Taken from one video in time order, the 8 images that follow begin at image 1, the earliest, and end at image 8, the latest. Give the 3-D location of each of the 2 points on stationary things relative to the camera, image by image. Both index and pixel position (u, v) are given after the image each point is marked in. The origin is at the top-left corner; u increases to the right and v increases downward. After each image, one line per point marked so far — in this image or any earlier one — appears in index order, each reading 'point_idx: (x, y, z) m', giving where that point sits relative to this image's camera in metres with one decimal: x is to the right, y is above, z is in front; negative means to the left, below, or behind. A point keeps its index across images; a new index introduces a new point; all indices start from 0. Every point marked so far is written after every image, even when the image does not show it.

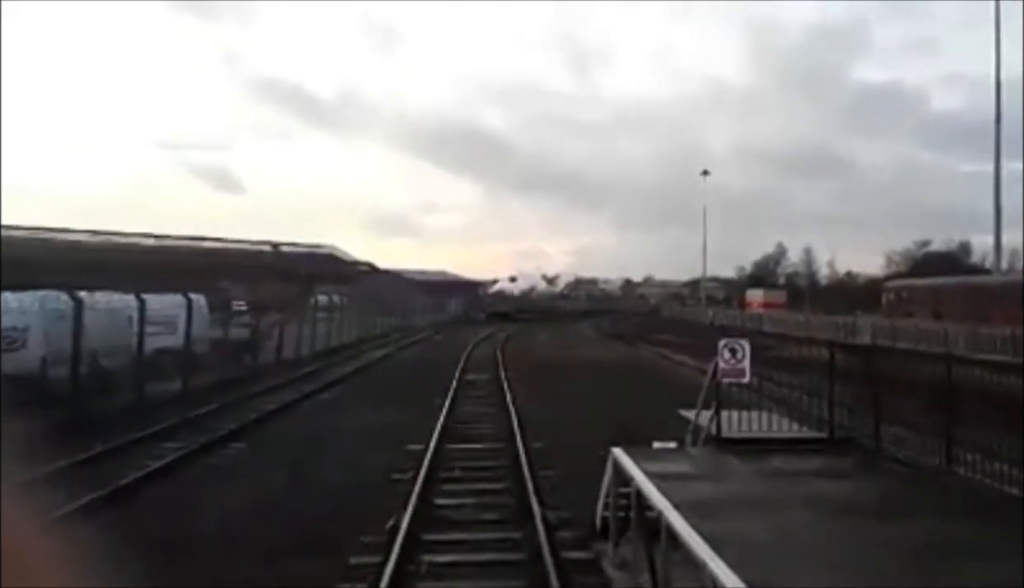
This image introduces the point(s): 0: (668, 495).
0: (+2.0, -2.6, +12.2) m
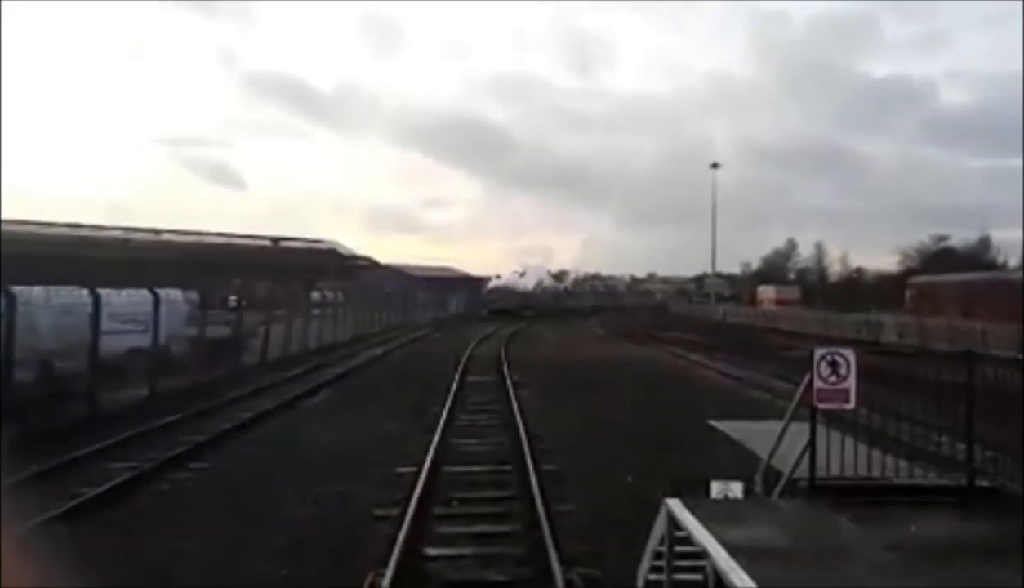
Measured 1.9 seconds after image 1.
0: (+2.2, -2.5, +9.7) m
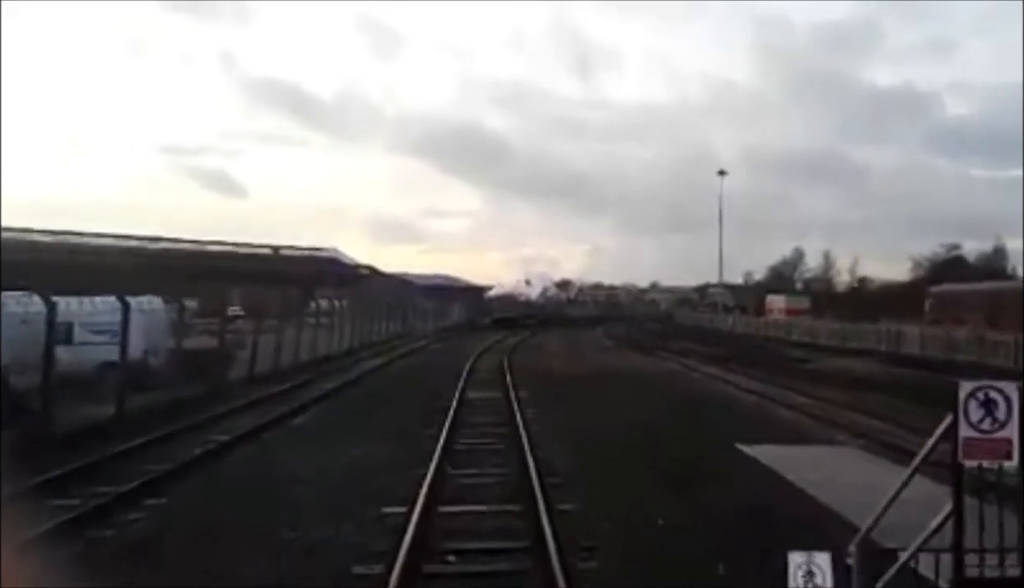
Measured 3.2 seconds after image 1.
0: (+2.2, -2.6, +7.7) m
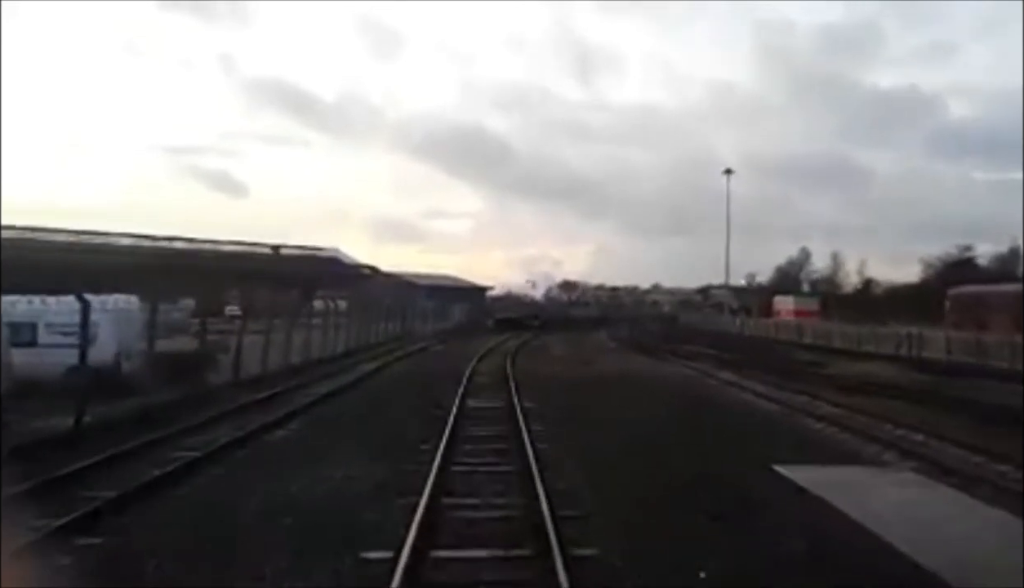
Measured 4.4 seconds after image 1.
0: (+2.3, -2.6, +5.7) m
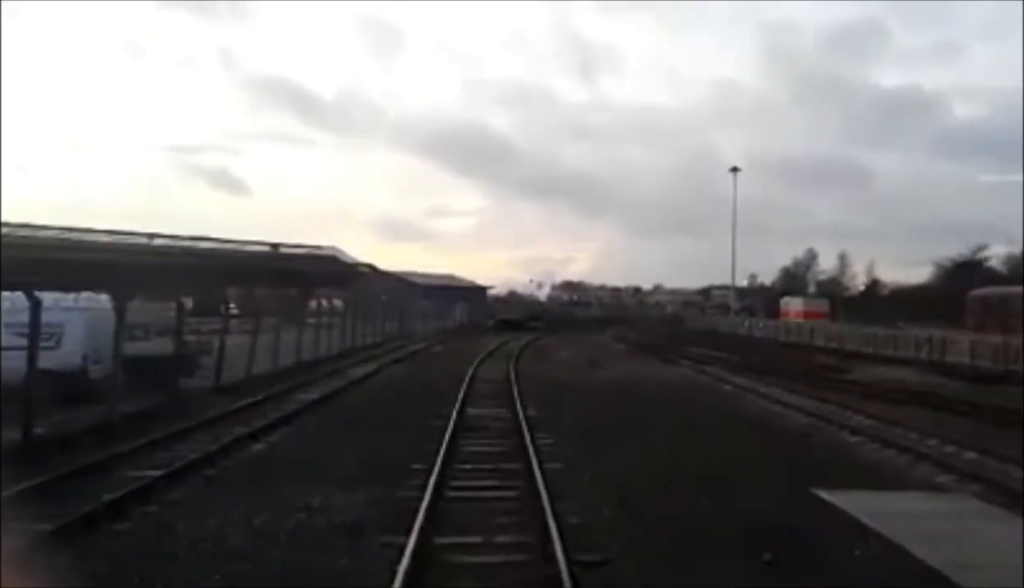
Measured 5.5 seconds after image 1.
0: (+2.4, -2.6, +3.8) m
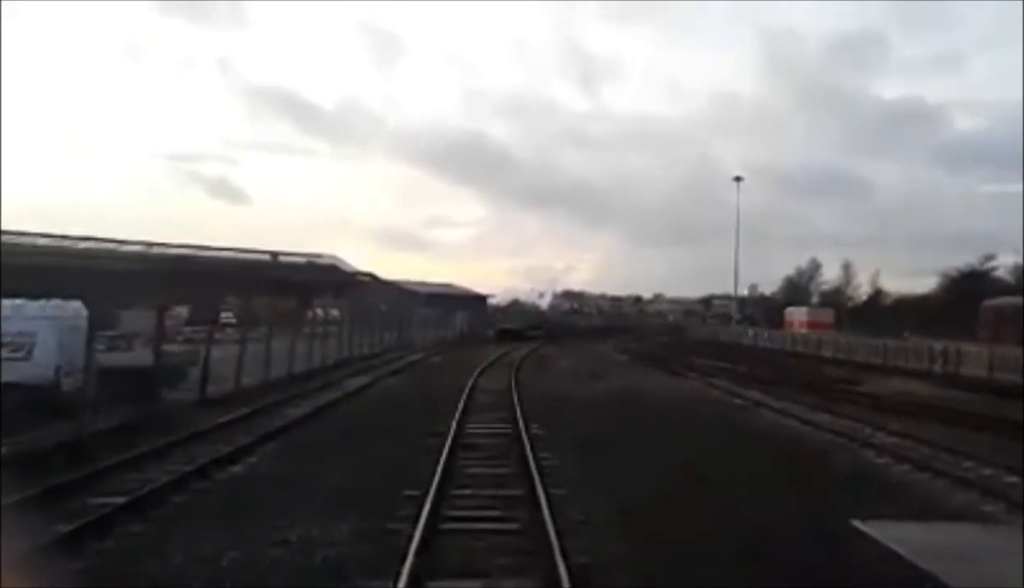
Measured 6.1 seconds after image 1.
0: (+2.4, -2.6, +2.5) m
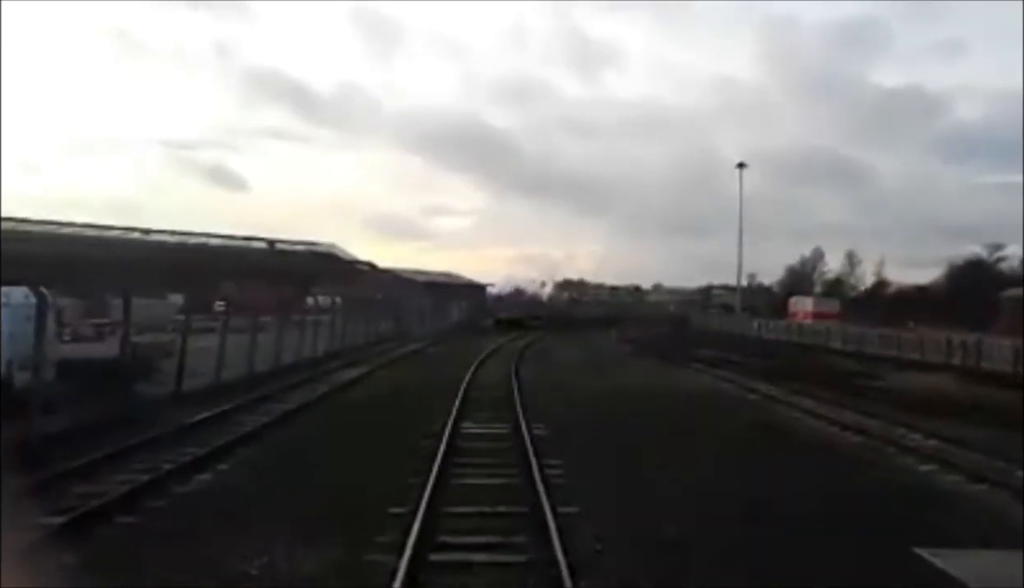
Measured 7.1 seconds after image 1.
0: (+2.5, -2.6, +0.8) m
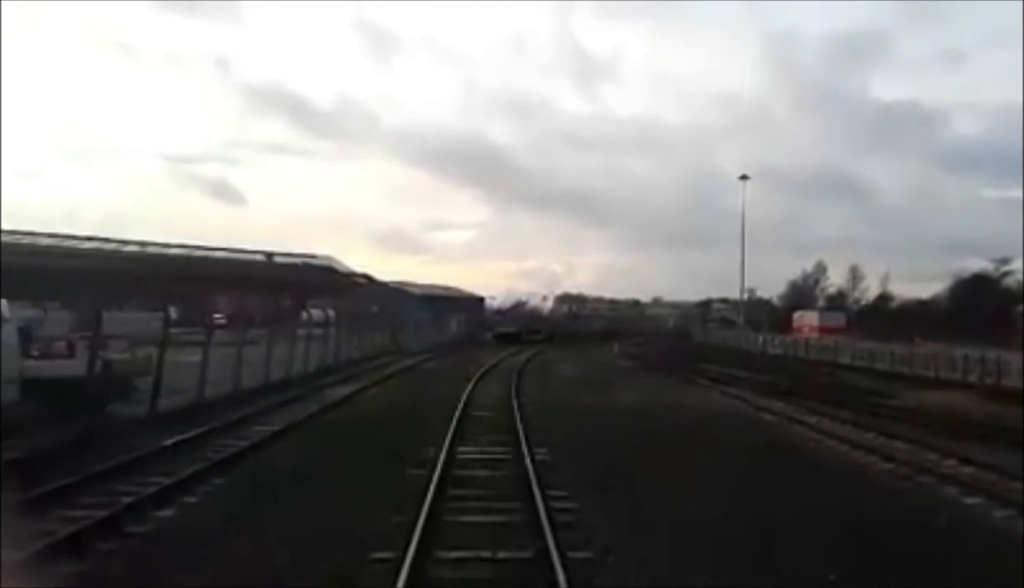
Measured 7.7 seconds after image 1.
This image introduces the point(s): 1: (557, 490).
0: (+2.5, -2.5, -0.7) m
1: (+0.8, -3.8, +19.7) m
